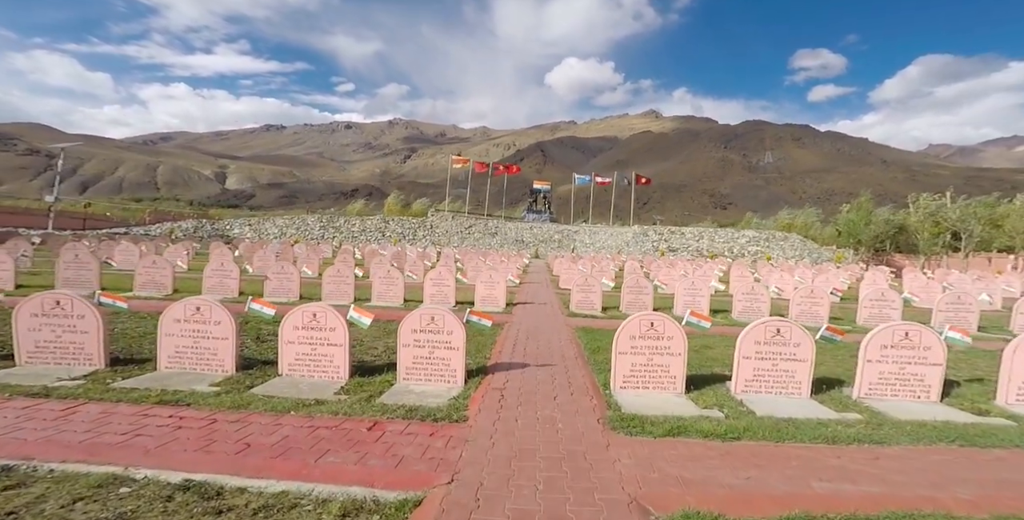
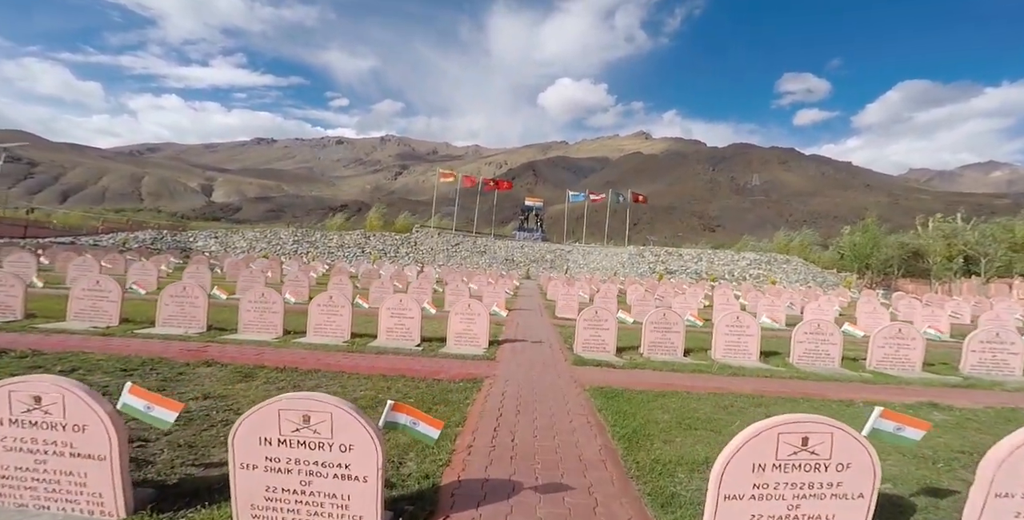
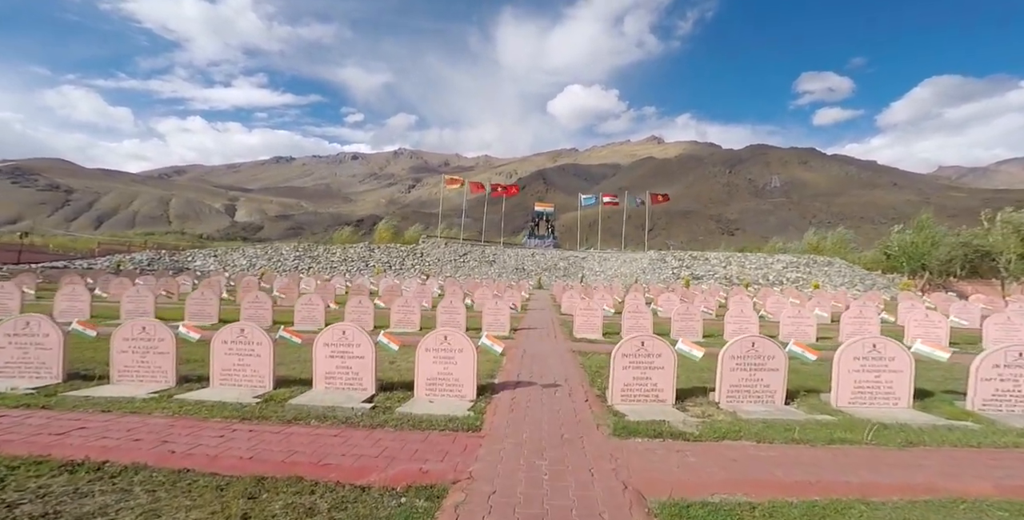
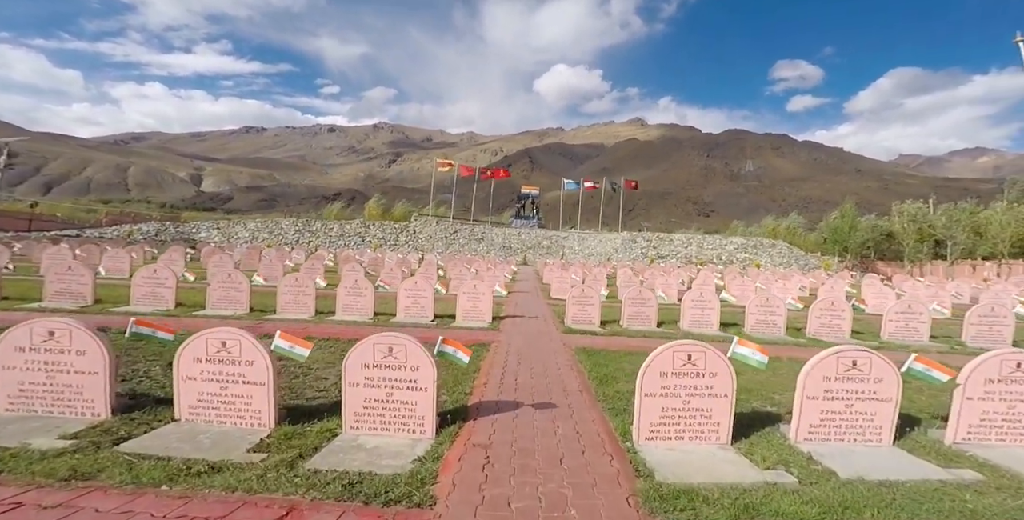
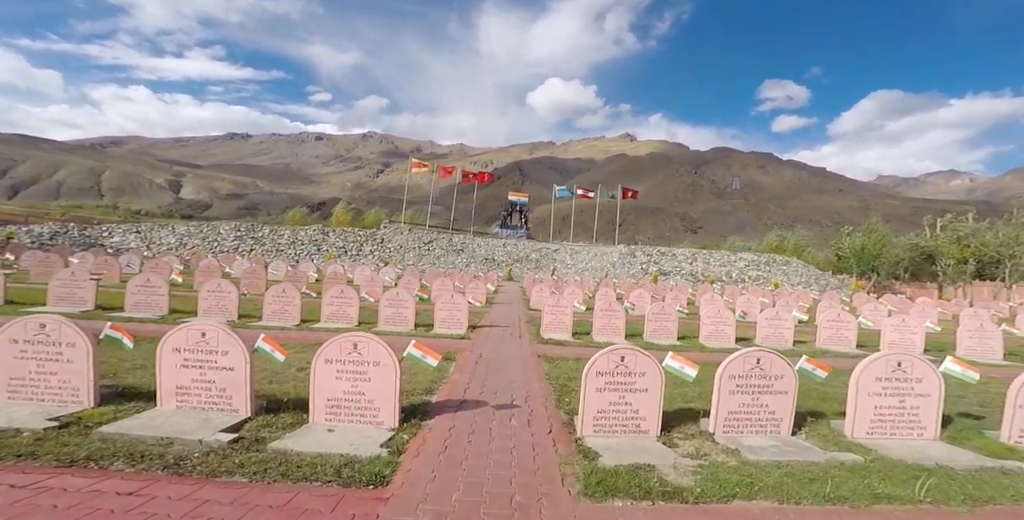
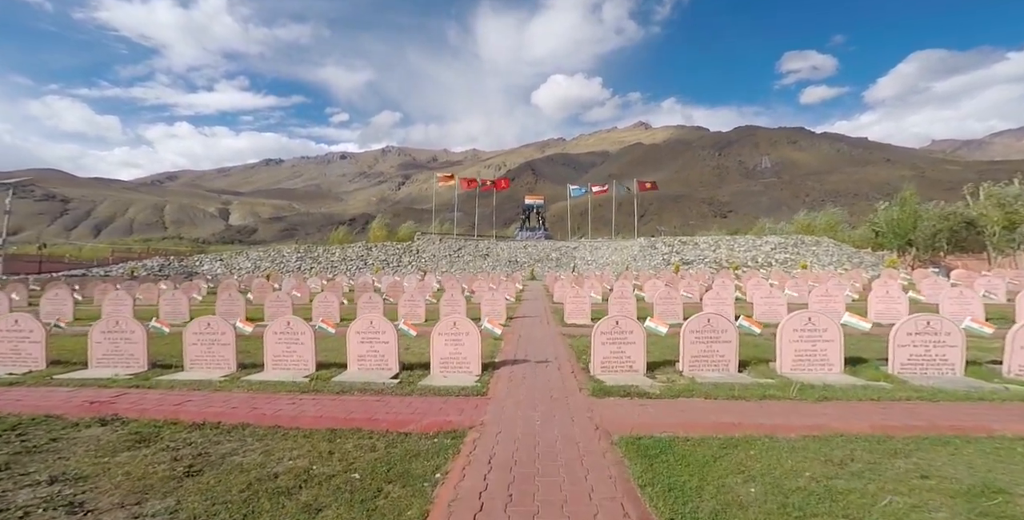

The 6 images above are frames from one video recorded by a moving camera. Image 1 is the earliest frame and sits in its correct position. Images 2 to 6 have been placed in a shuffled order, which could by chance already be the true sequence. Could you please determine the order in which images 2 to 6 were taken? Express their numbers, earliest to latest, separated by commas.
4, 2, 6, 3, 5
